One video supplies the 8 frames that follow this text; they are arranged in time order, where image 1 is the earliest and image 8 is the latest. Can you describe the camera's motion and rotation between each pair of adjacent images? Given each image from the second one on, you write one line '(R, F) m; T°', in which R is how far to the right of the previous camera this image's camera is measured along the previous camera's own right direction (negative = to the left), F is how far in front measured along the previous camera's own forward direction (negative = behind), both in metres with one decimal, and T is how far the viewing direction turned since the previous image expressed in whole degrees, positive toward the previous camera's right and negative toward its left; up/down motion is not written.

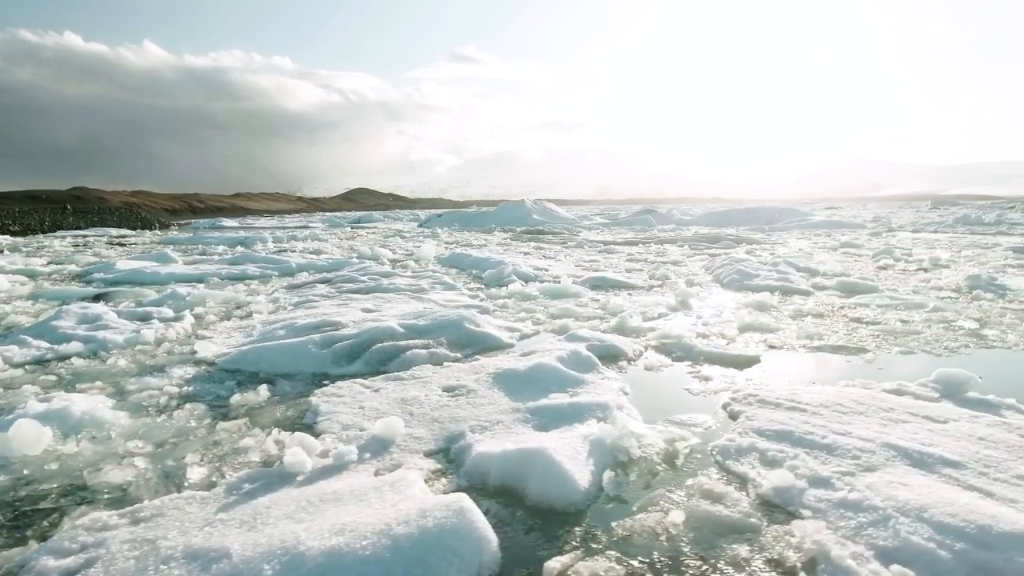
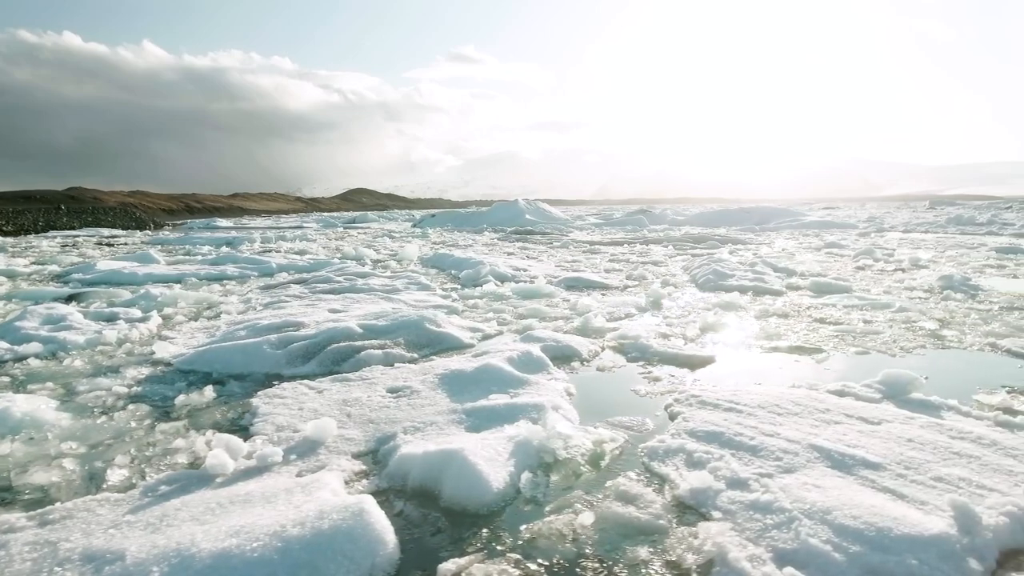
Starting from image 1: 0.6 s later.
(+0.4, 0.0) m; 0°
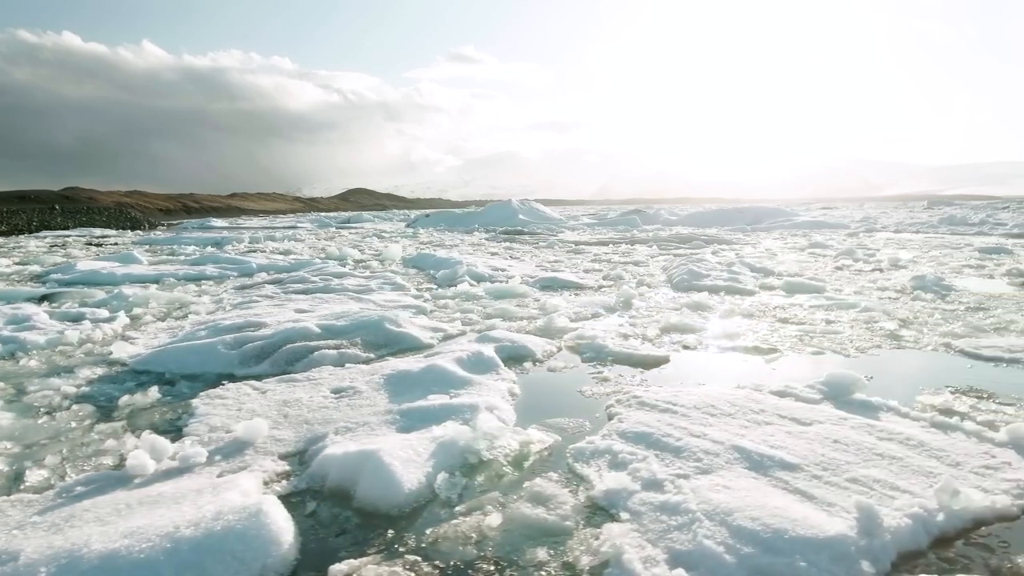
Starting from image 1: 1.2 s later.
(+0.4, 0.0) m; 0°
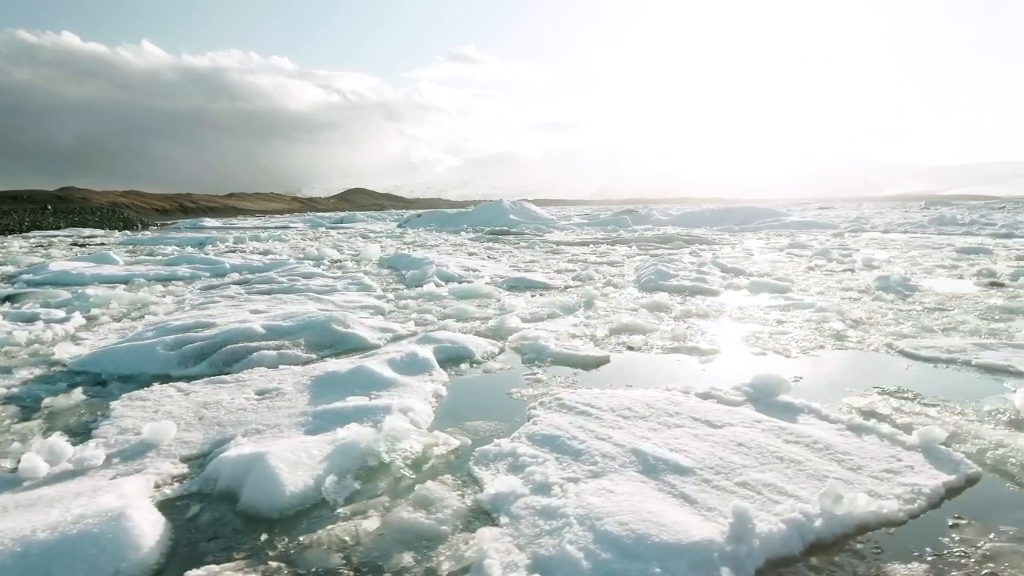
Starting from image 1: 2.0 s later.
(+0.5, 0.0) m; 0°
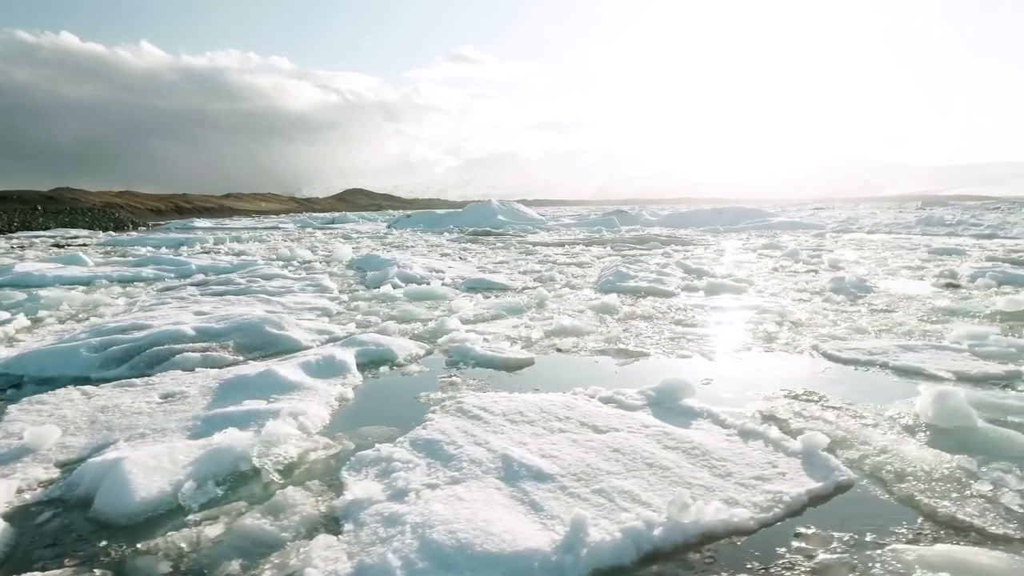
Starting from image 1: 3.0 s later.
(+0.6, 0.0) m; 0°
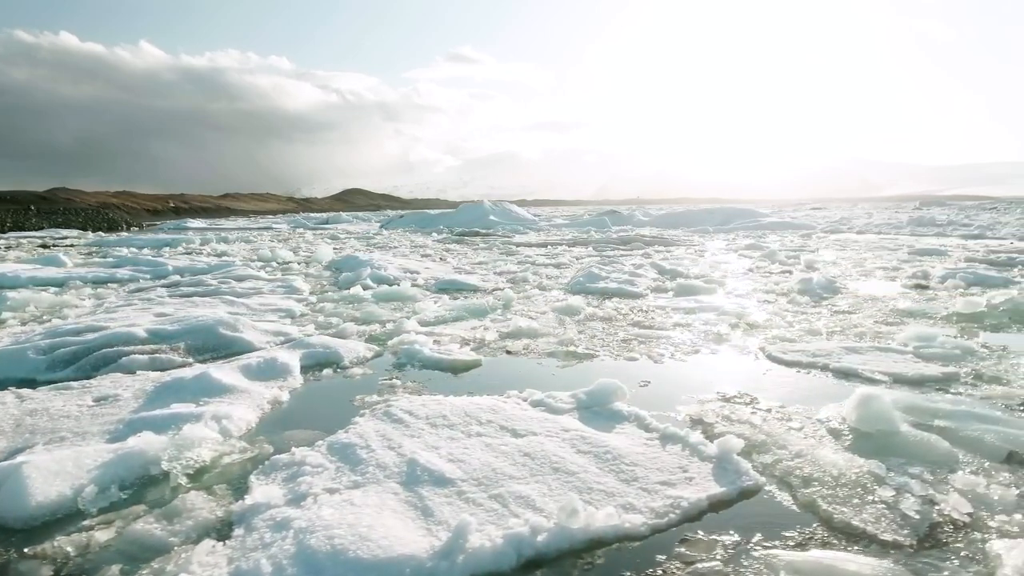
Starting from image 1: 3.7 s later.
(+0.4, 0.0) m; 0°
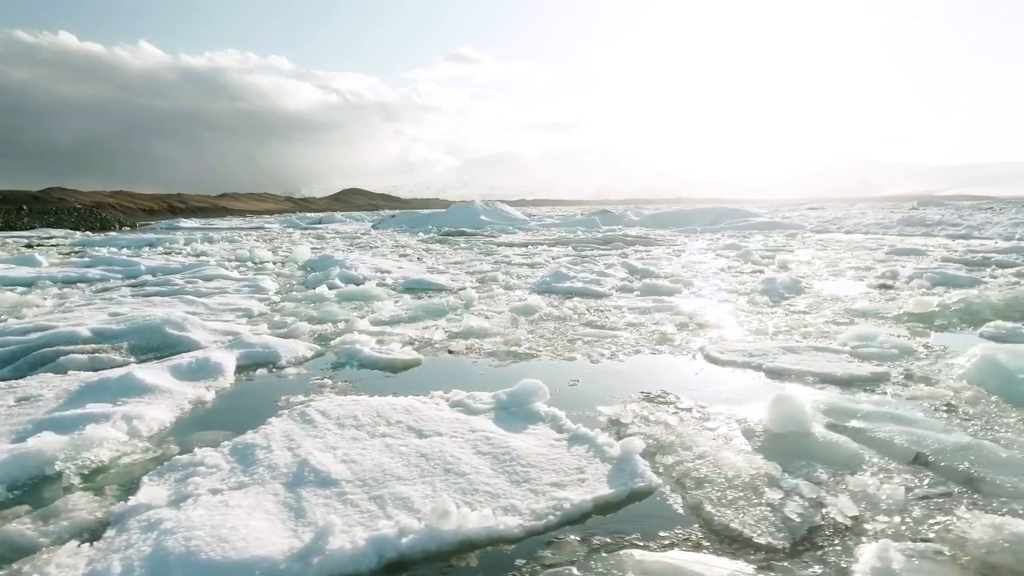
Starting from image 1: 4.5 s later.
(+0.5, 0.0) m; 0°
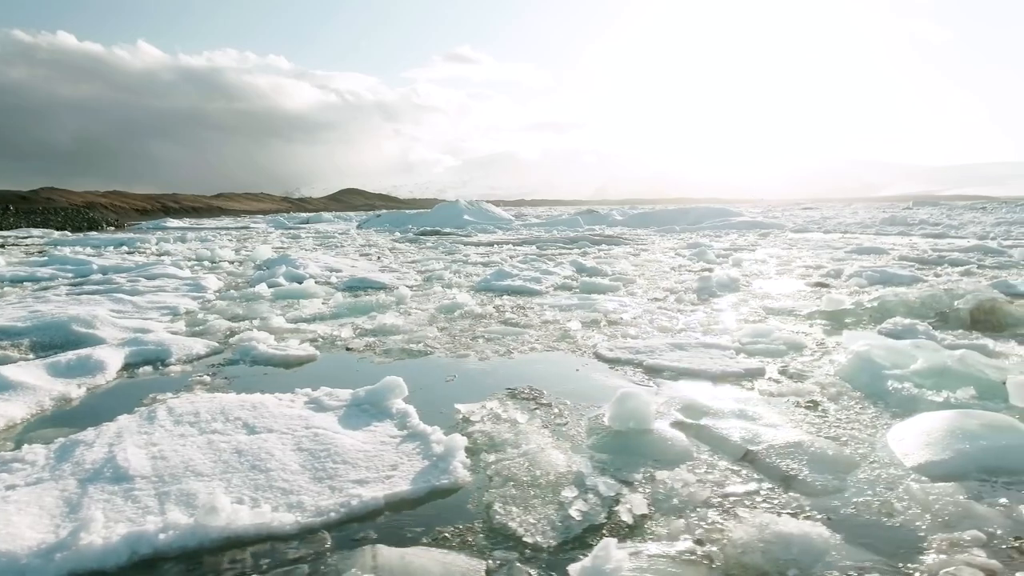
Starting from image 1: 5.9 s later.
(+0.9, 0.0) m; 0°
